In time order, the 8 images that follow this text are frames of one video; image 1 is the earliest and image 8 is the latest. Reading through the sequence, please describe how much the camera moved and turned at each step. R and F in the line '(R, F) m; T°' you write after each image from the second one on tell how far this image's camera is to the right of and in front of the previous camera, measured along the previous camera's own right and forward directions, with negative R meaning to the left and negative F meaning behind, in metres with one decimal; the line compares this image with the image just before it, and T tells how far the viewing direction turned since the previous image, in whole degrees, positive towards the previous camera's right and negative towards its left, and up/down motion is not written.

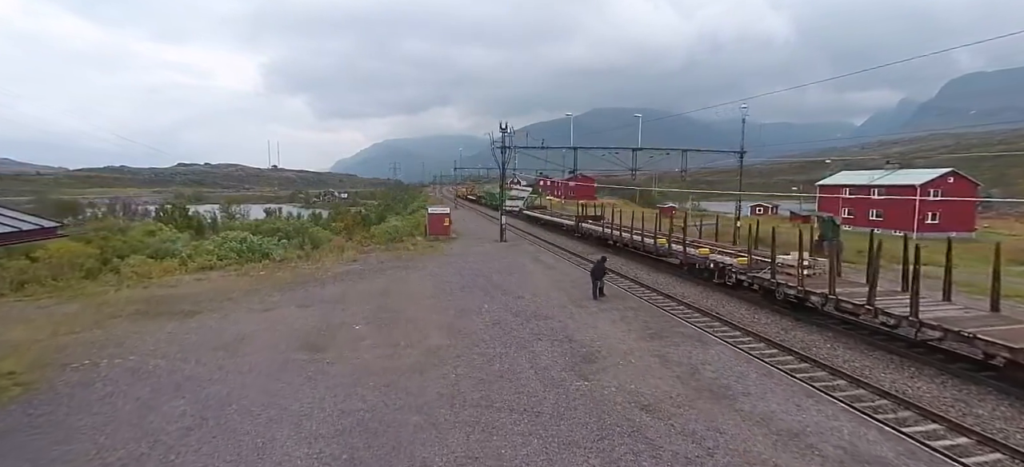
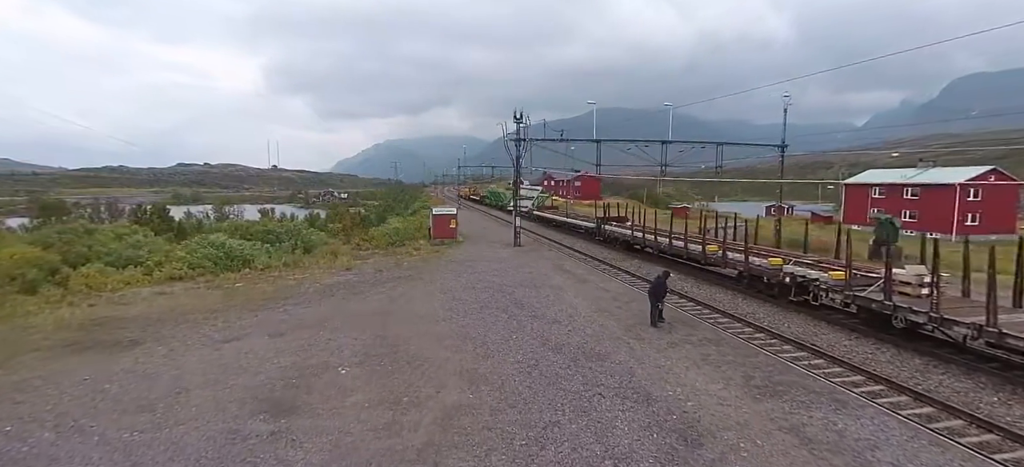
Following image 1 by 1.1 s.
(-0.7, +3.1) m; 0°
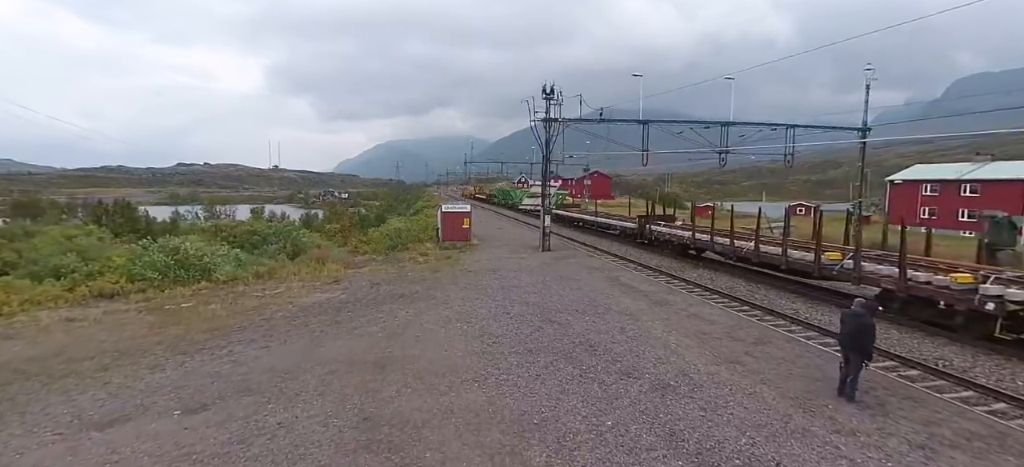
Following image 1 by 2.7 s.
(-1.0, +4.4) m; 0°
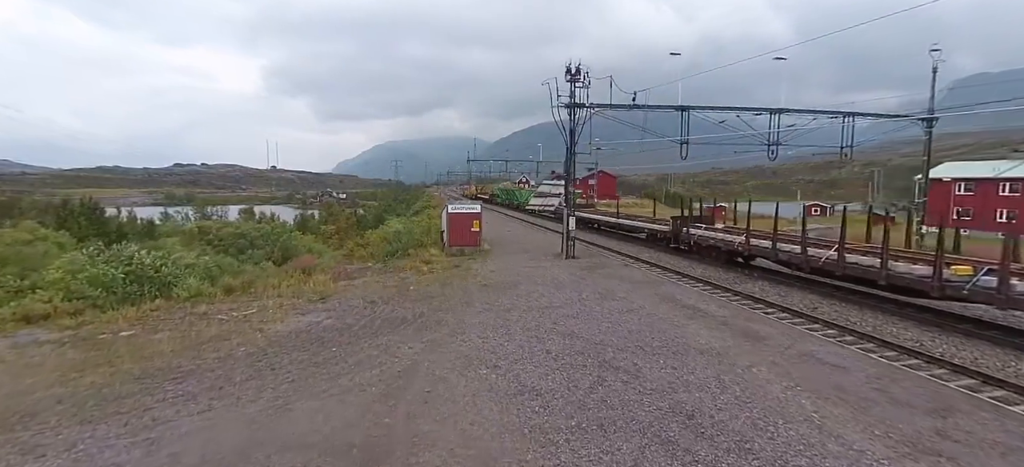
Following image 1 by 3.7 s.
(-0.7, +2.7) m; 0°
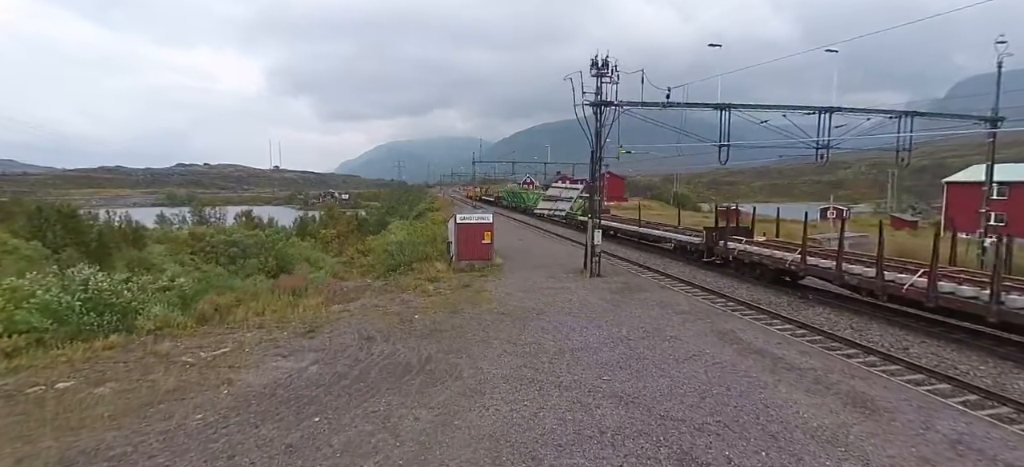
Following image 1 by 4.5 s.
(-0.4, +1.9) m; 0°
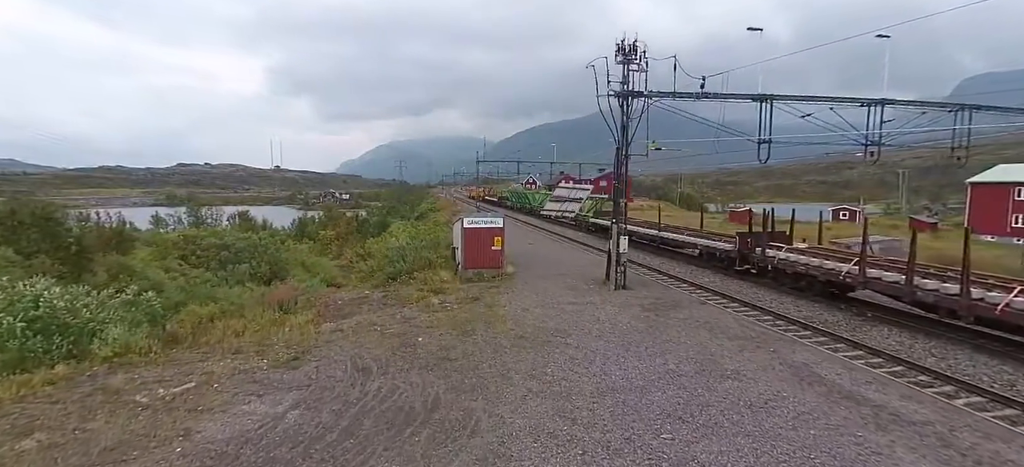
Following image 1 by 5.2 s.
(-0.4, +1.6) m; 0°
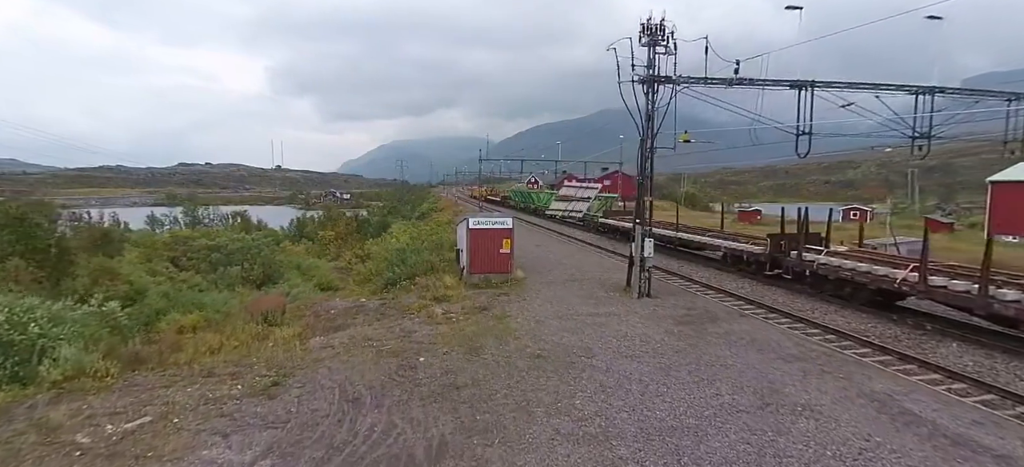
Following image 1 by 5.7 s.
(-0.3, +1.3) m; 0°
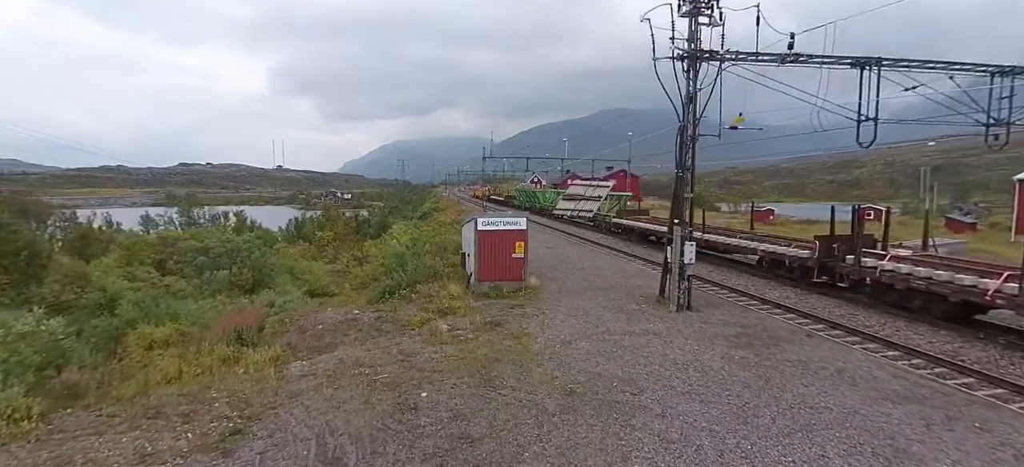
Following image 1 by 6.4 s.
(-0.3, +1.6) m; 0°
